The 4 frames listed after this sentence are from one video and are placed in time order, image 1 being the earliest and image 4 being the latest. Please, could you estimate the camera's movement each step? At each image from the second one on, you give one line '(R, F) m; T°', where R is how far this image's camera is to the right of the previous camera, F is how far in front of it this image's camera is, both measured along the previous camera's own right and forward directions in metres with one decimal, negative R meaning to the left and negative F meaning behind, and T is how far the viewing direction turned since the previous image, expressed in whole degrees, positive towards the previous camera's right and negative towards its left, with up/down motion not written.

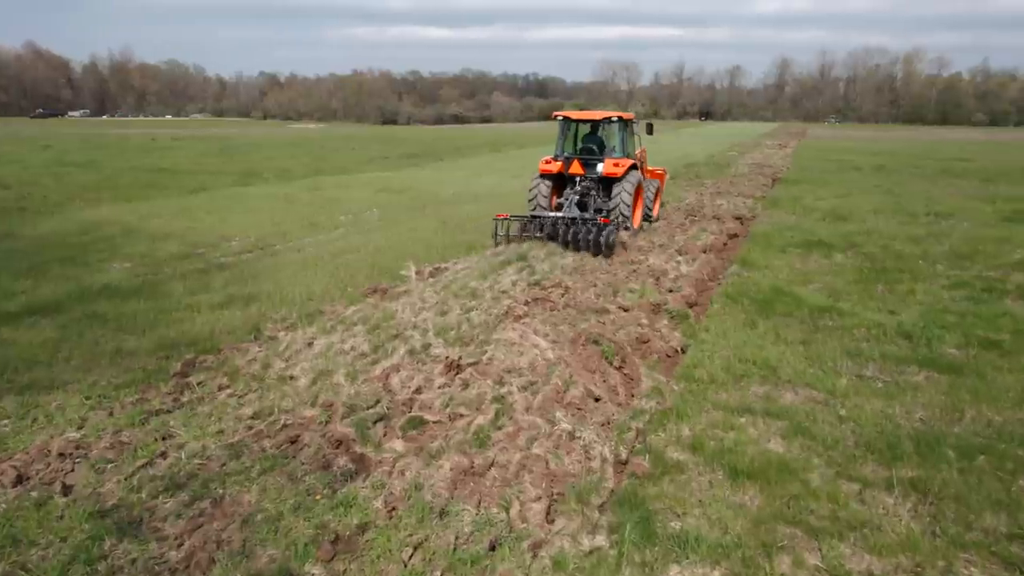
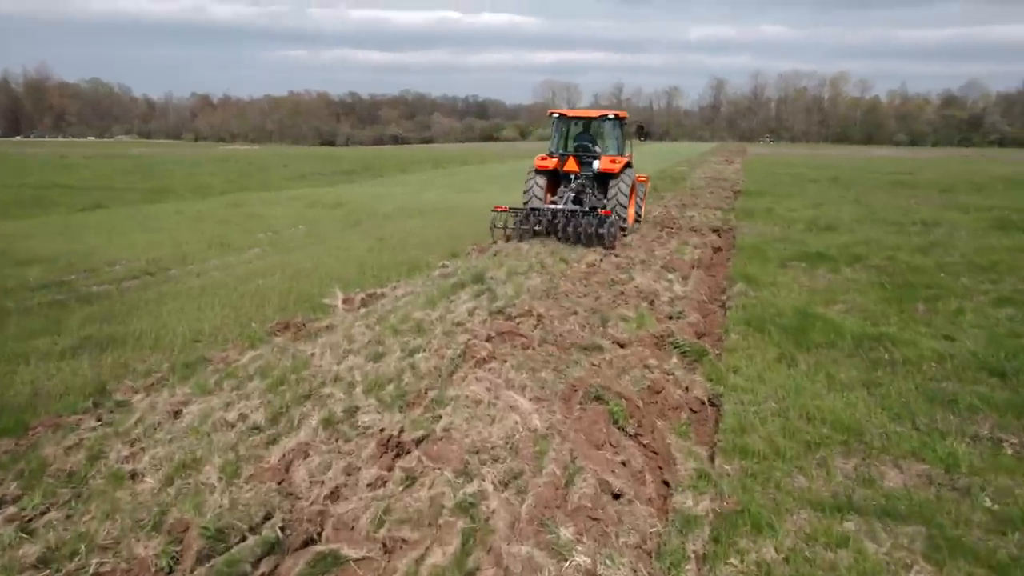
(-0.2, +2.6) m; +5°
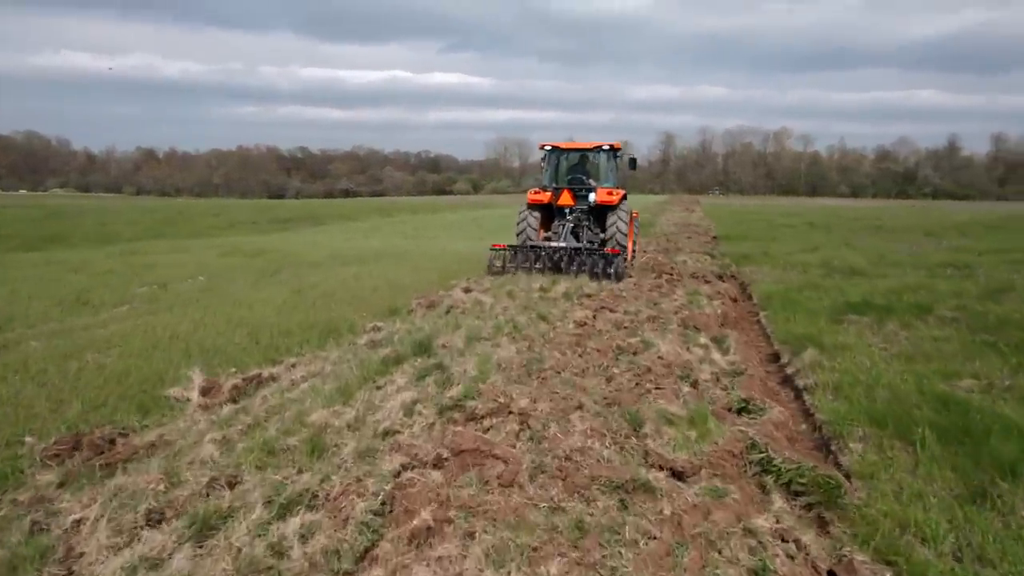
(-0.1, +3.6) m; +4°
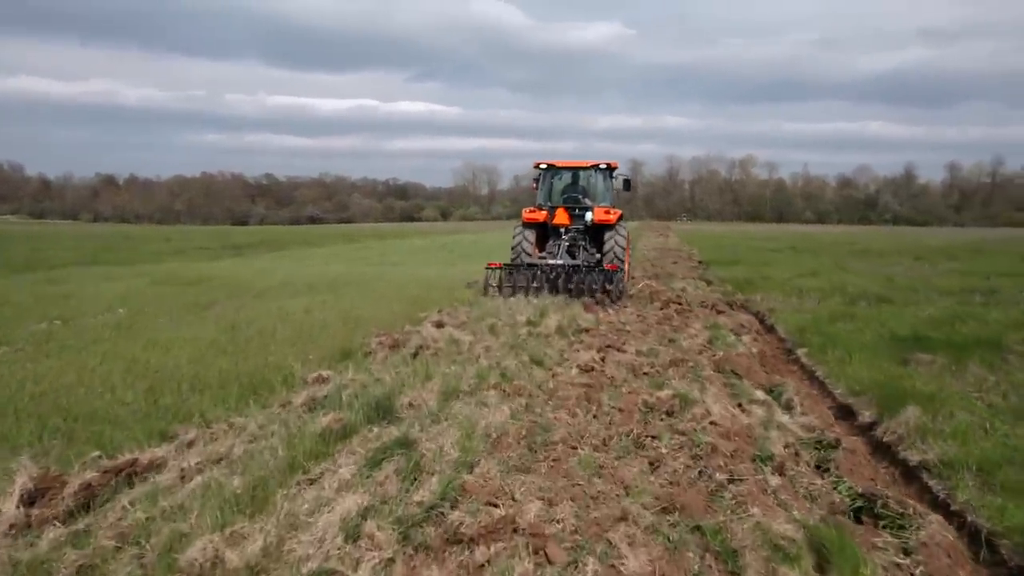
(-0.2, +2.0) m; +3°
